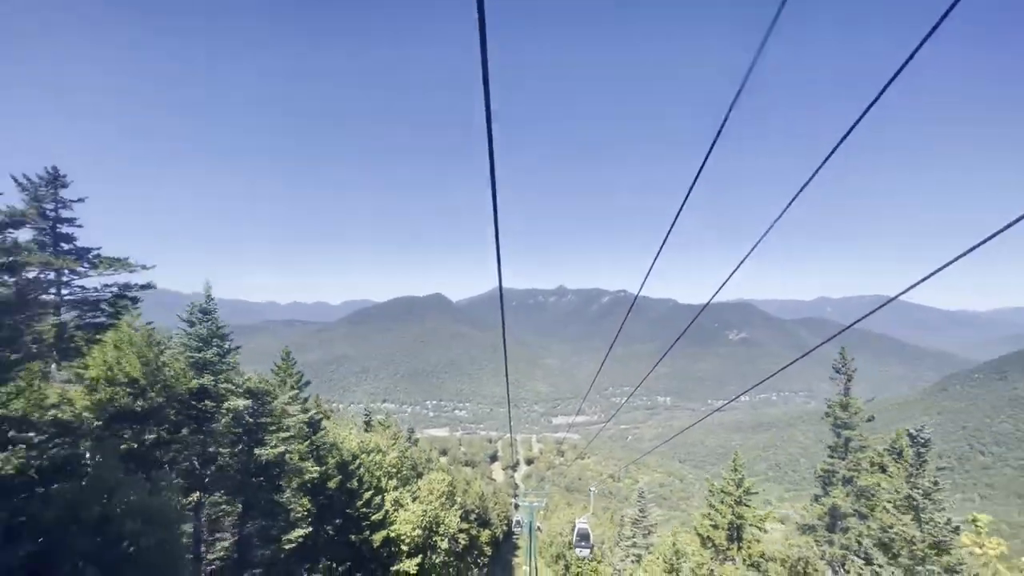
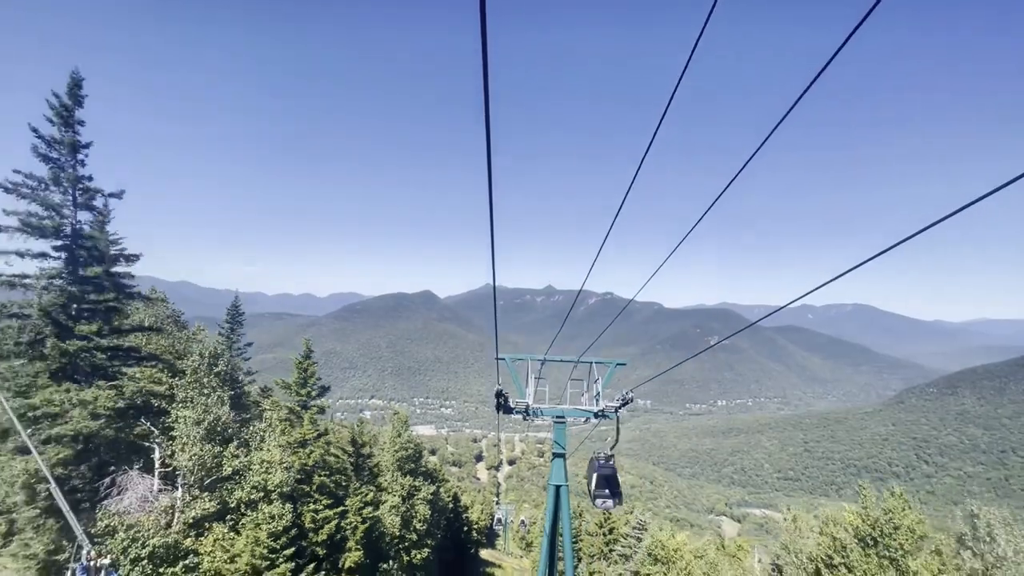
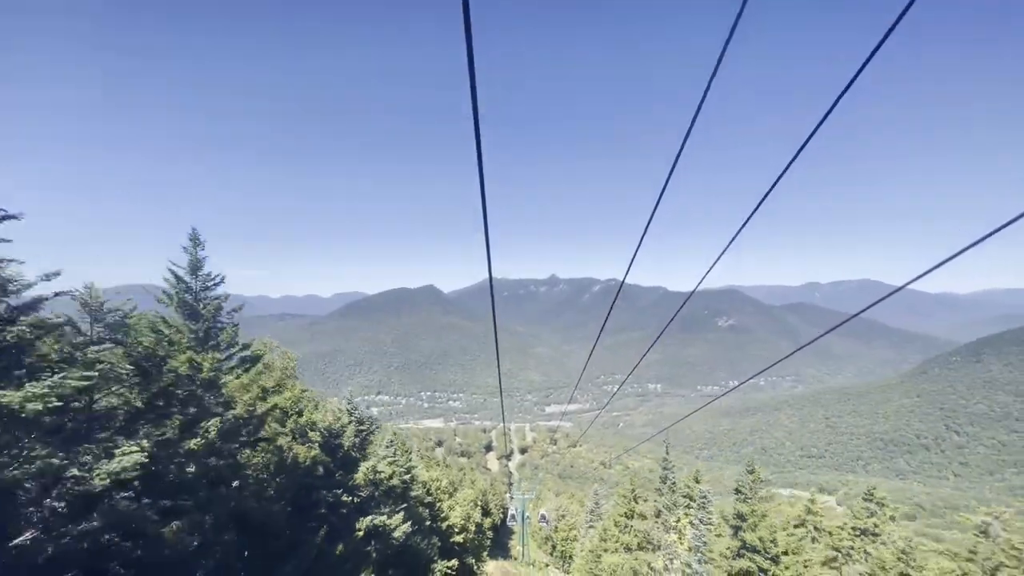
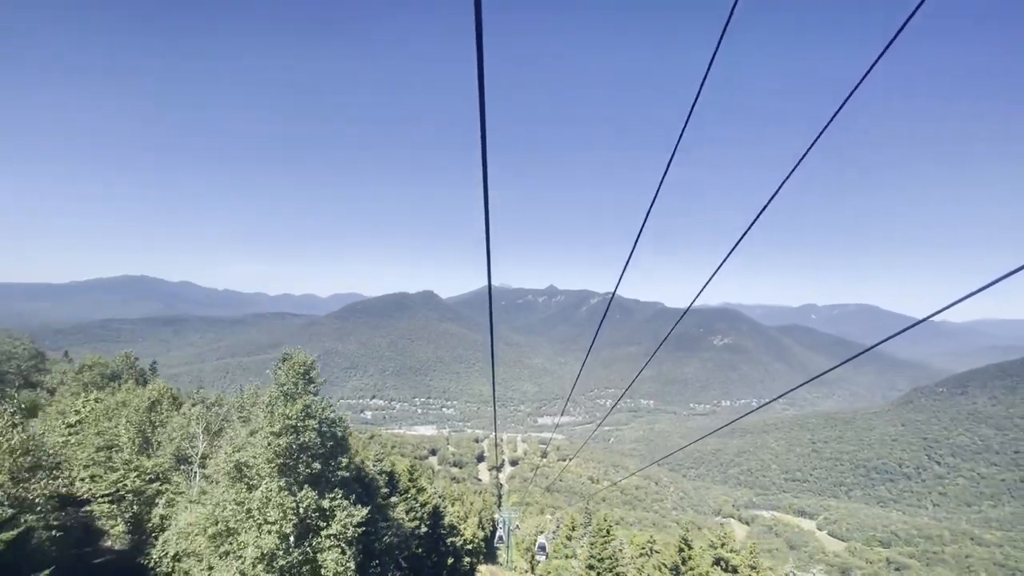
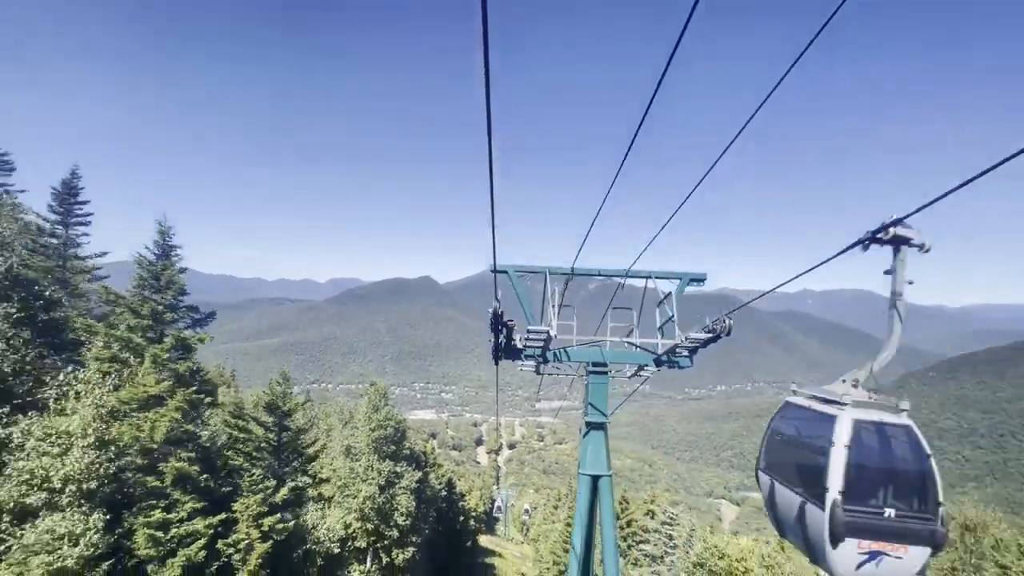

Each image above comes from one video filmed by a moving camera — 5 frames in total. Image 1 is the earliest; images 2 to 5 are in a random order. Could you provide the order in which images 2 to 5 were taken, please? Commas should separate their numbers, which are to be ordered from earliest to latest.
3, 4, 5, 2
